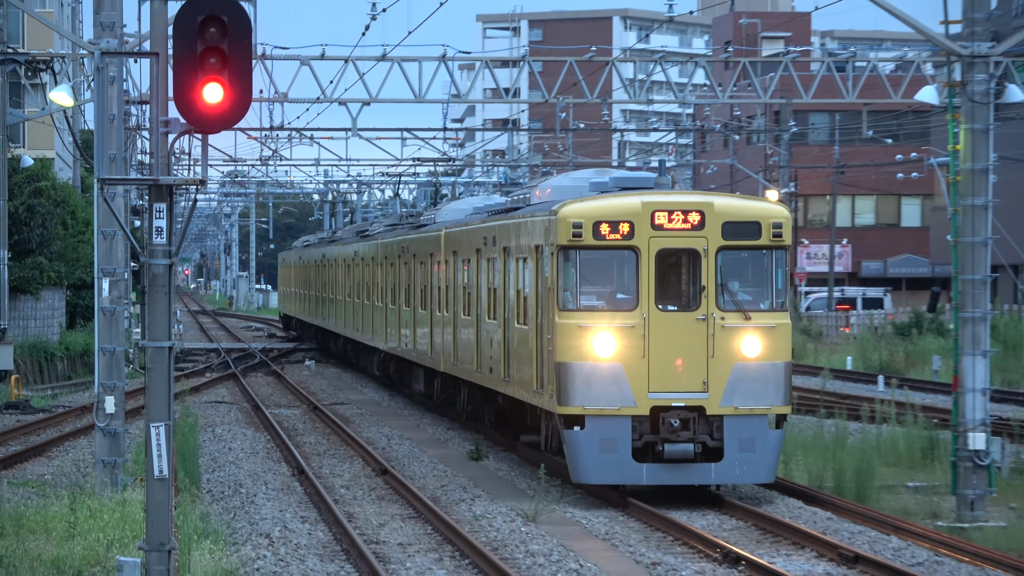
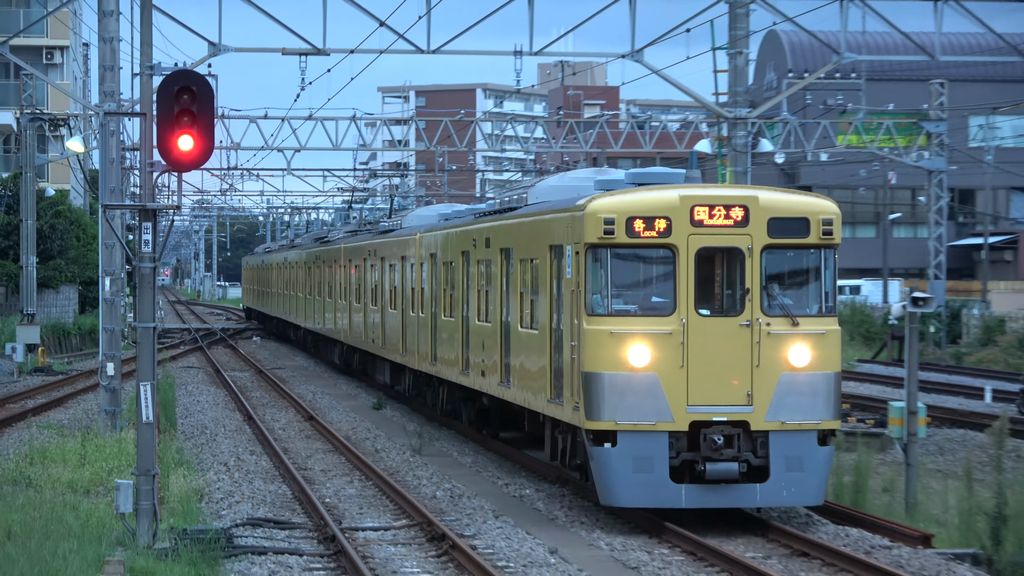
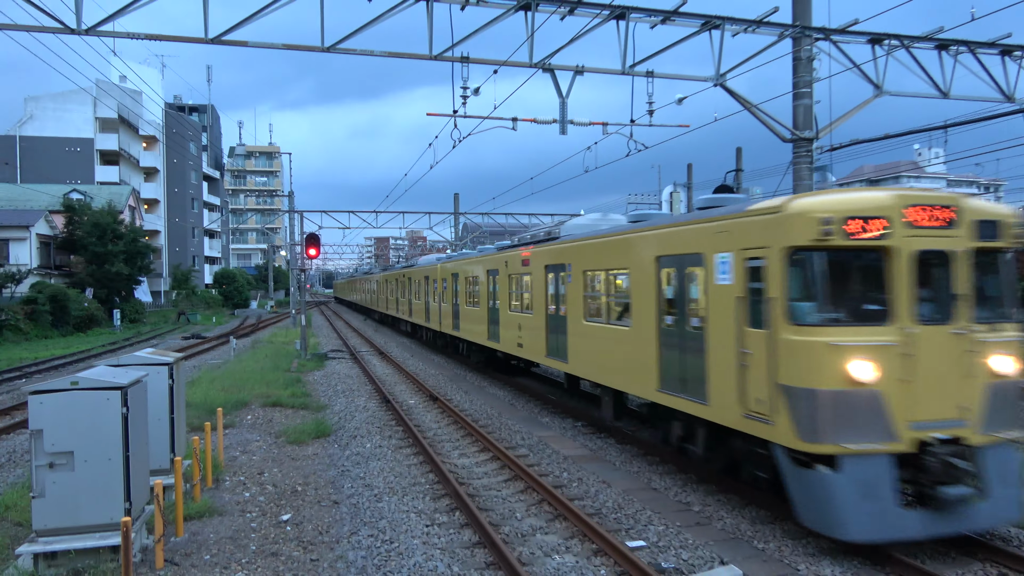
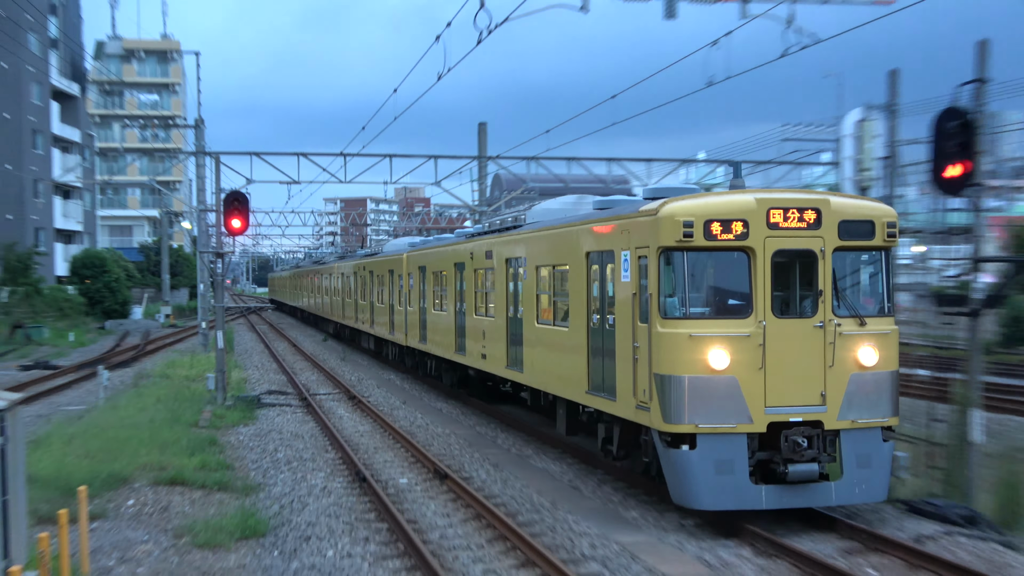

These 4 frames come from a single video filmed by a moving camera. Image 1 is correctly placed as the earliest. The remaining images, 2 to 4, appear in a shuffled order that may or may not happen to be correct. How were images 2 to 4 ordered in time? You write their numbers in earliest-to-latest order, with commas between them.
2, 4, 3
